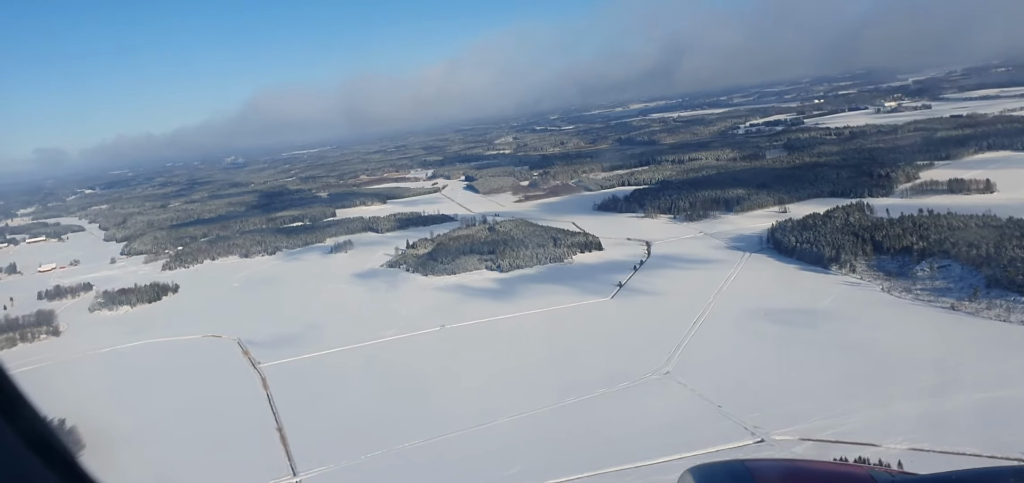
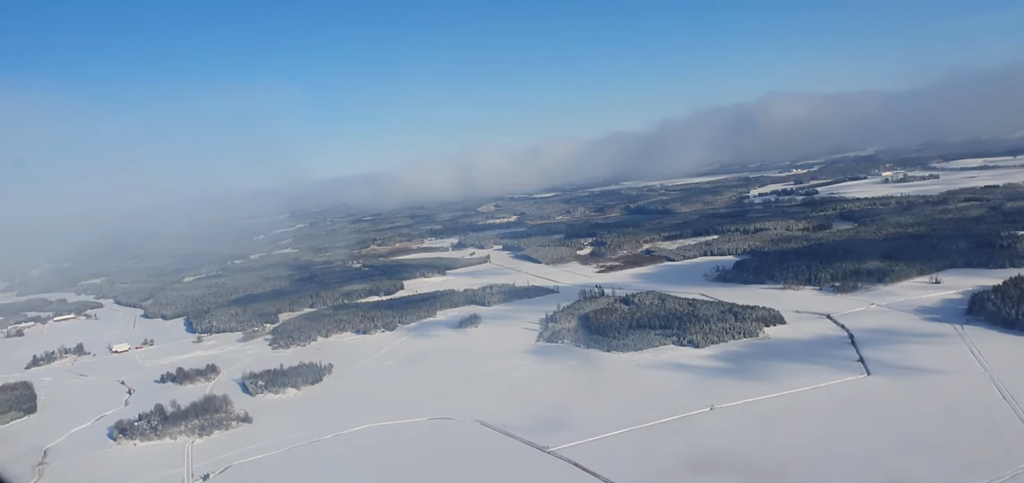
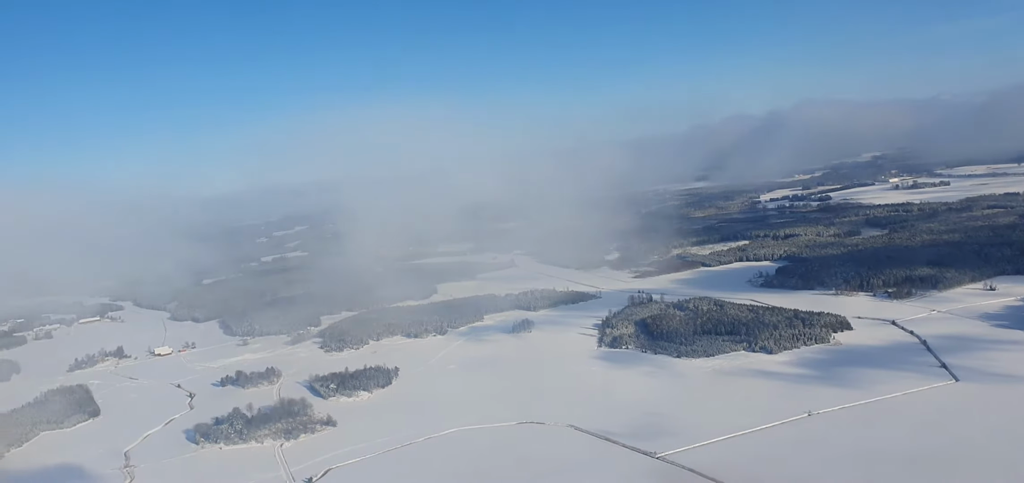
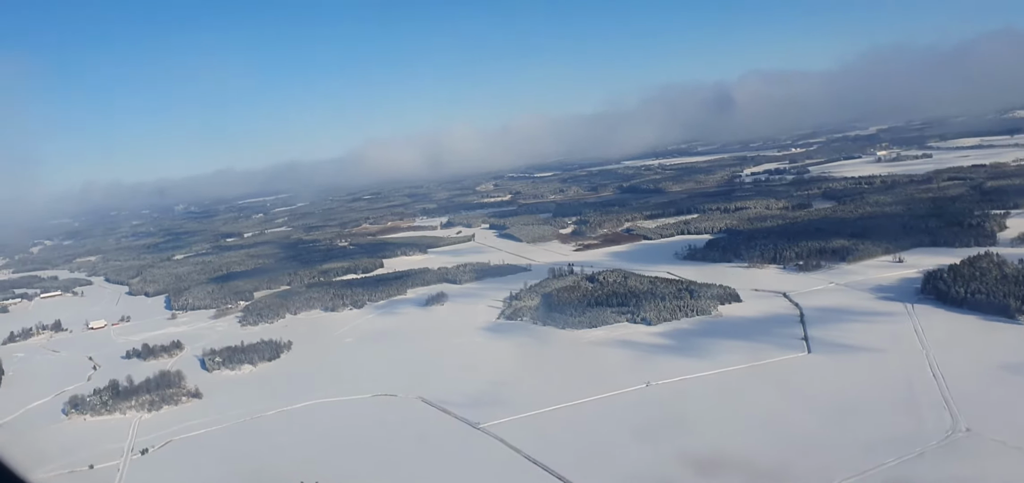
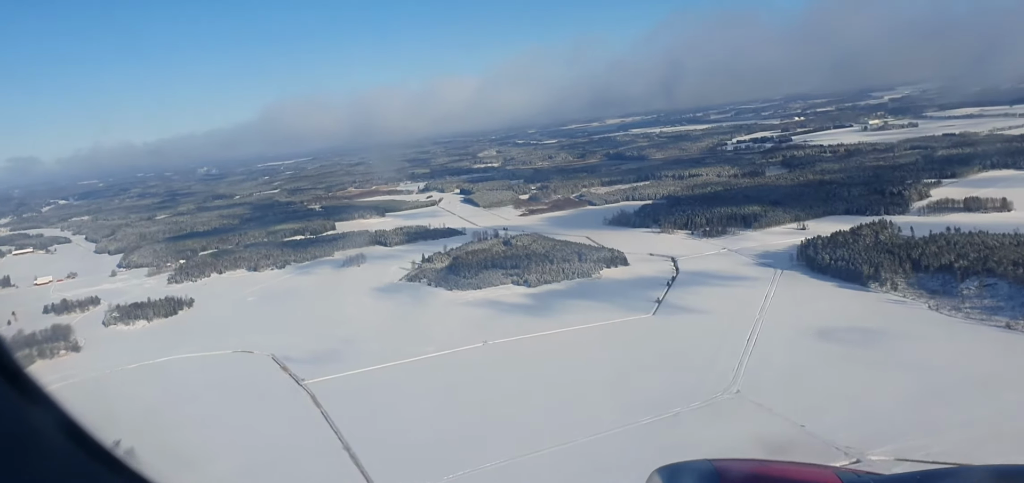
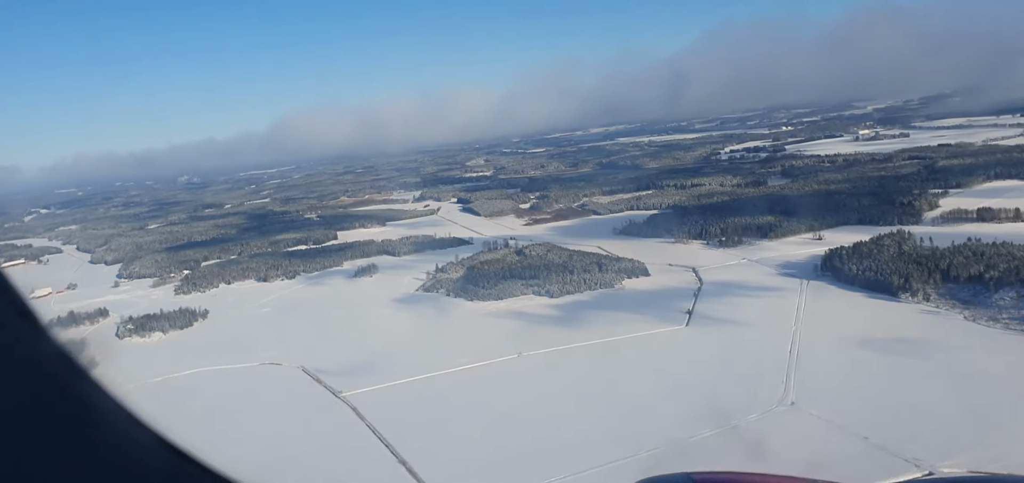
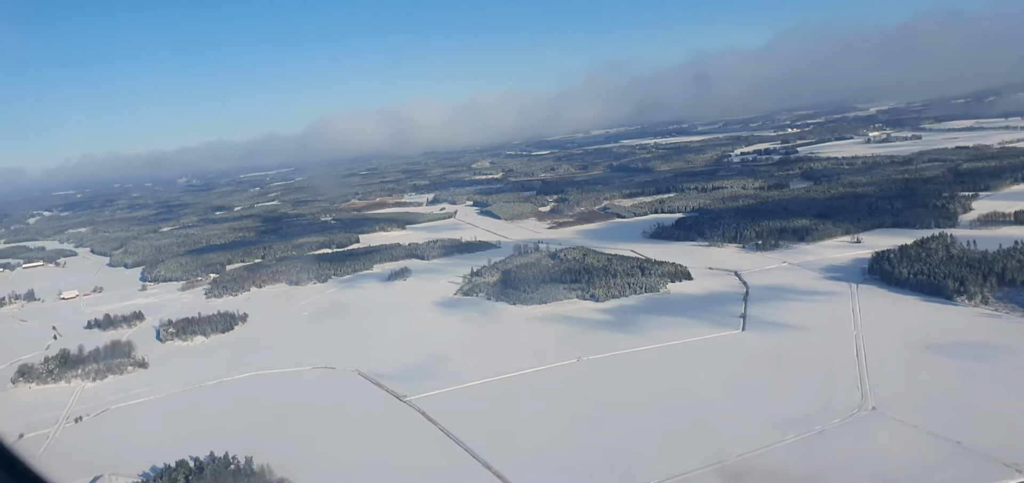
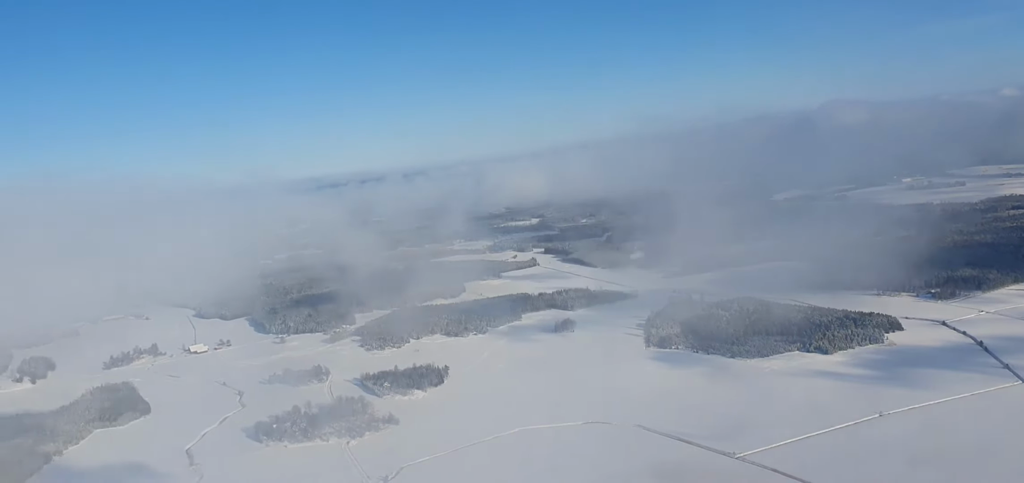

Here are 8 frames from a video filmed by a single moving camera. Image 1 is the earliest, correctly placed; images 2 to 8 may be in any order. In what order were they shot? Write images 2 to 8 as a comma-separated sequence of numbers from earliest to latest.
5, 6, 7, 4, 2, 3, 8
